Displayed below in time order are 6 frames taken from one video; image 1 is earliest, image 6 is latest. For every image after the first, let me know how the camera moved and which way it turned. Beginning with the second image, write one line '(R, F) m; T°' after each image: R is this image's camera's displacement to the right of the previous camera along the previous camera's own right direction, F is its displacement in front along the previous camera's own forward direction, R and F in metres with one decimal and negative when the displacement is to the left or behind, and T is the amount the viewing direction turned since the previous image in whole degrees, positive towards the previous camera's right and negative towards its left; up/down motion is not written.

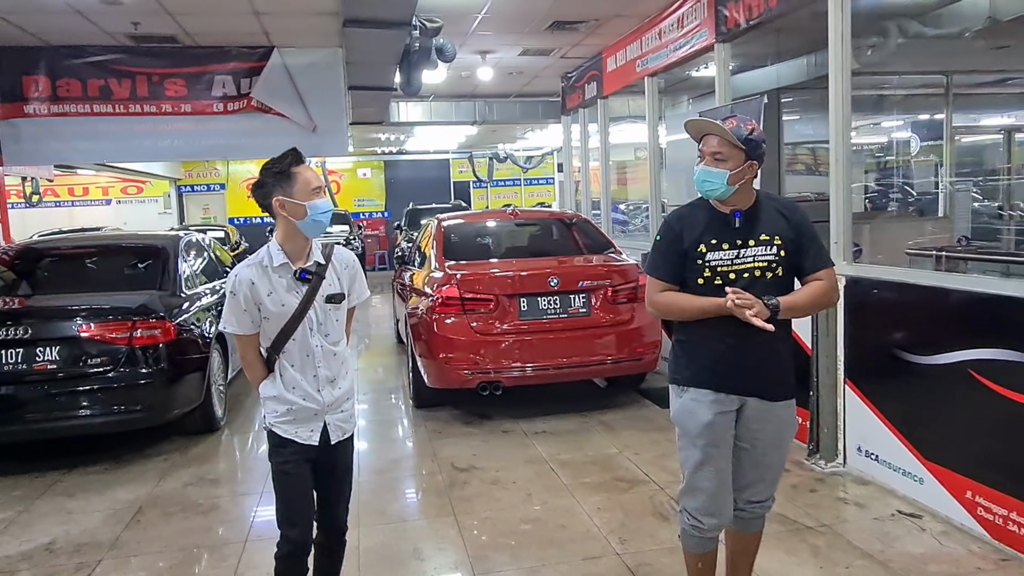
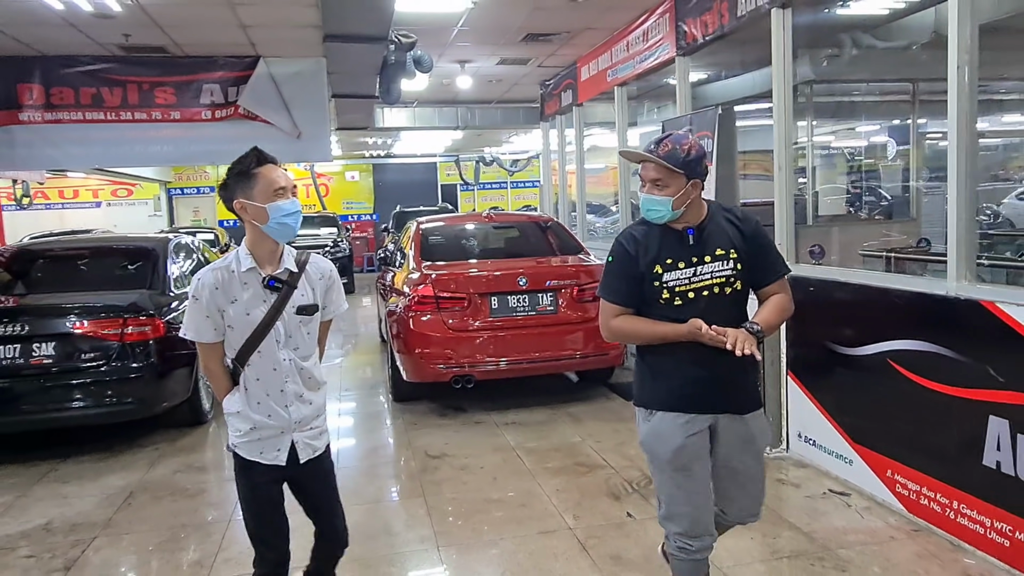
(+0.1, -0.3) m; +1°
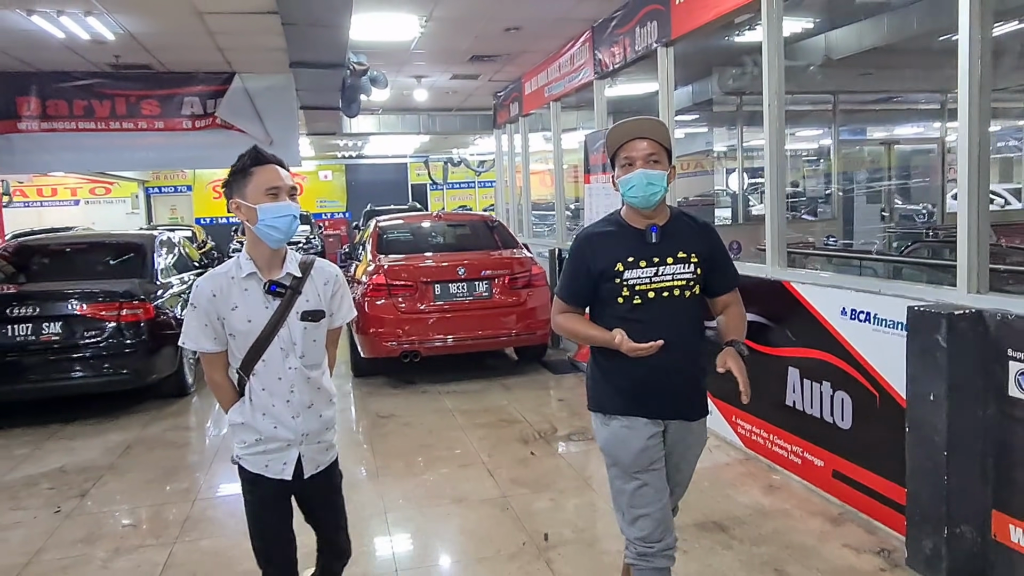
(+0.3, -0.9) m; +2°
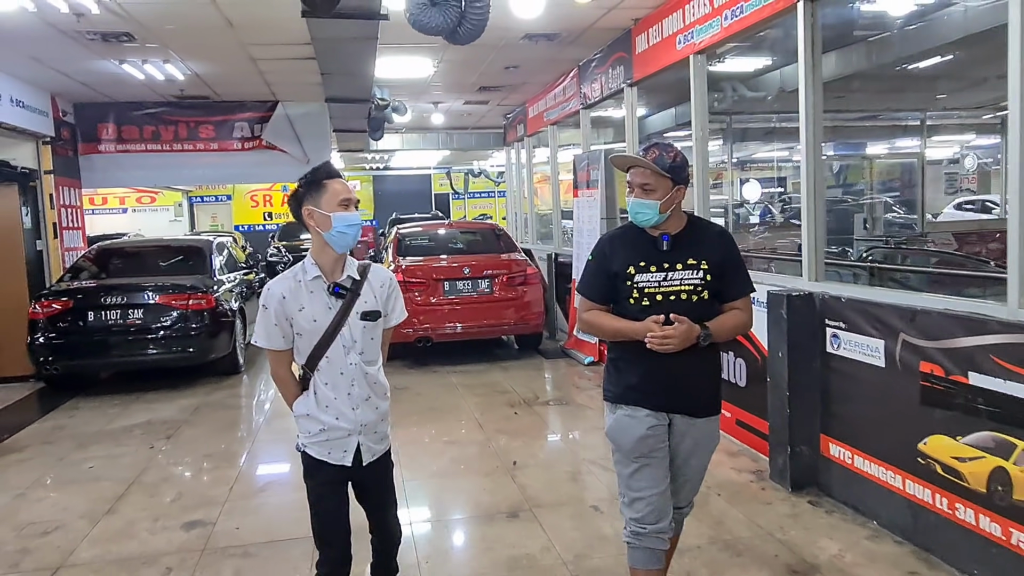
(+0.3, -1.1) m; -2°
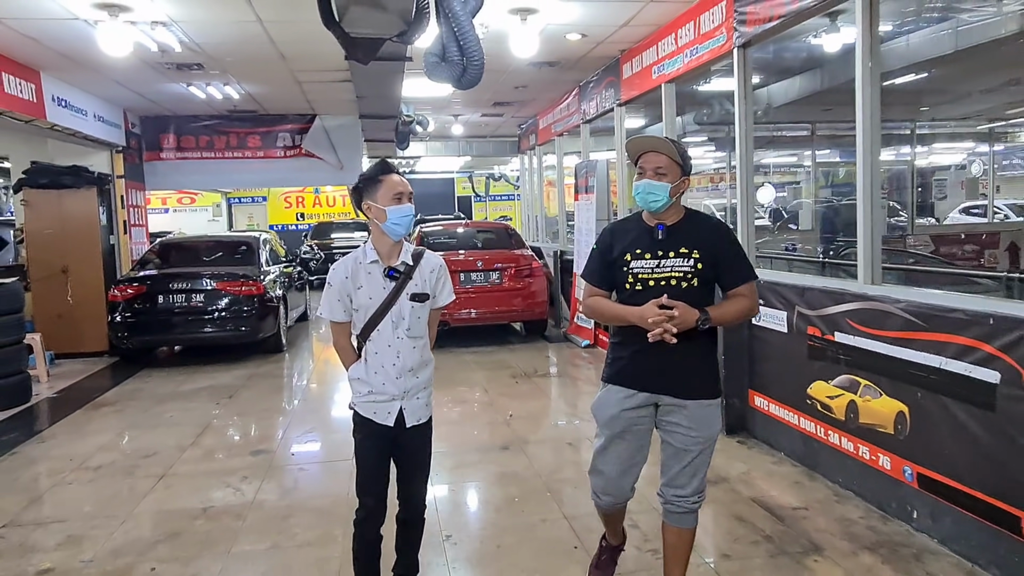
(+0.2, -1.0) m; -2°
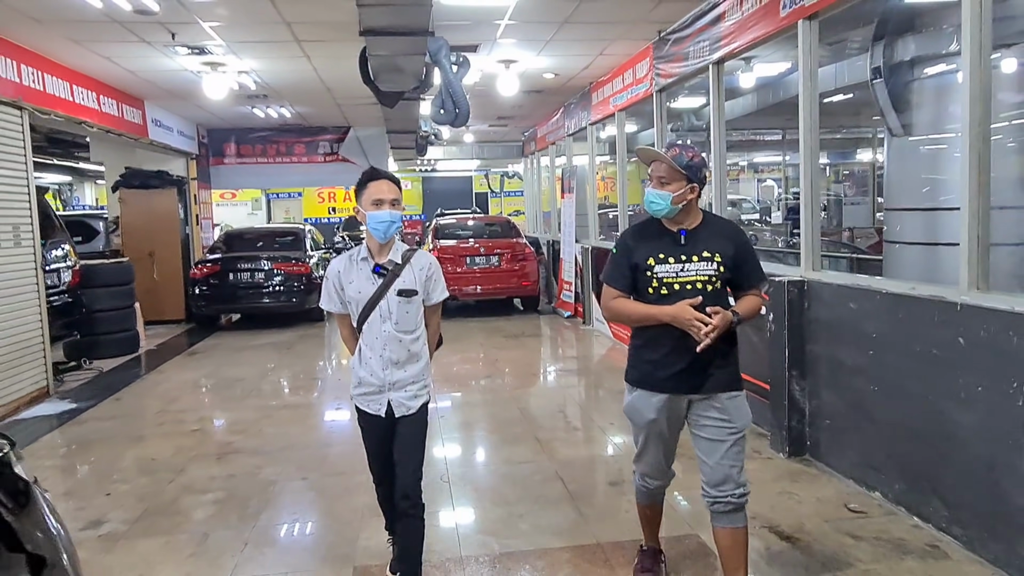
(+0.4, -1.9) m; -2°
